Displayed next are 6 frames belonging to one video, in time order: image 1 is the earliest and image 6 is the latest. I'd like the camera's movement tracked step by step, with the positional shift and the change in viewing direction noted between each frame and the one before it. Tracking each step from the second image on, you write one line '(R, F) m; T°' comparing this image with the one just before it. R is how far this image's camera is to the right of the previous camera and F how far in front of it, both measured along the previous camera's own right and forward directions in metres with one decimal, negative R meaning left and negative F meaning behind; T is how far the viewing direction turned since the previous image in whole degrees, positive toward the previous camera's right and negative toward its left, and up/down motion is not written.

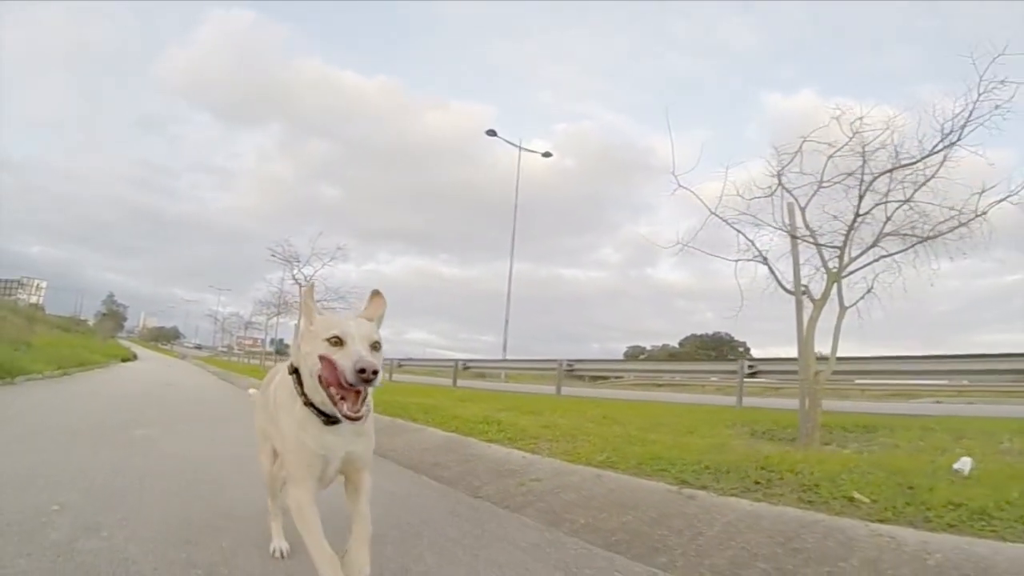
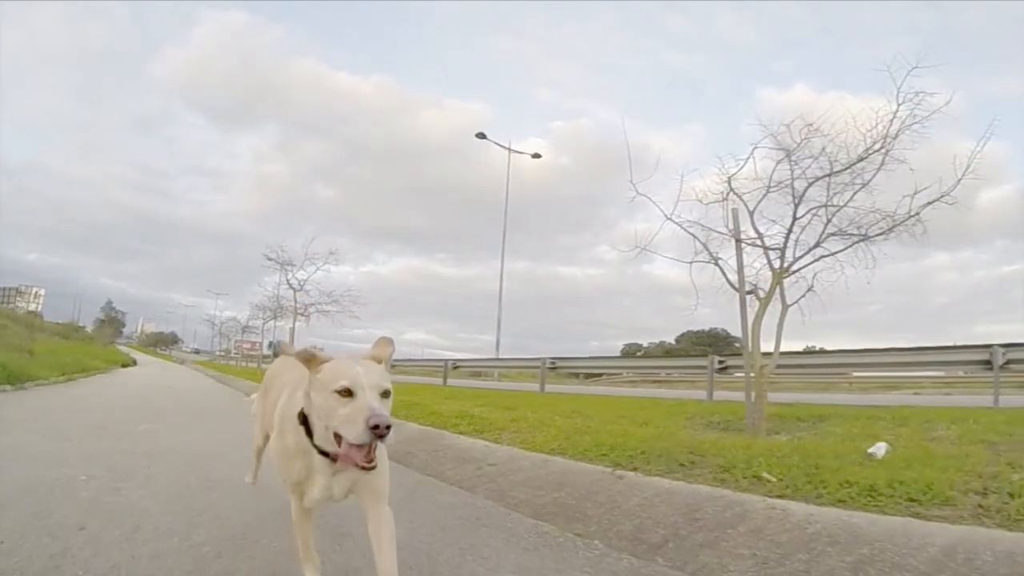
(-0.4, +0.6) m; 0°
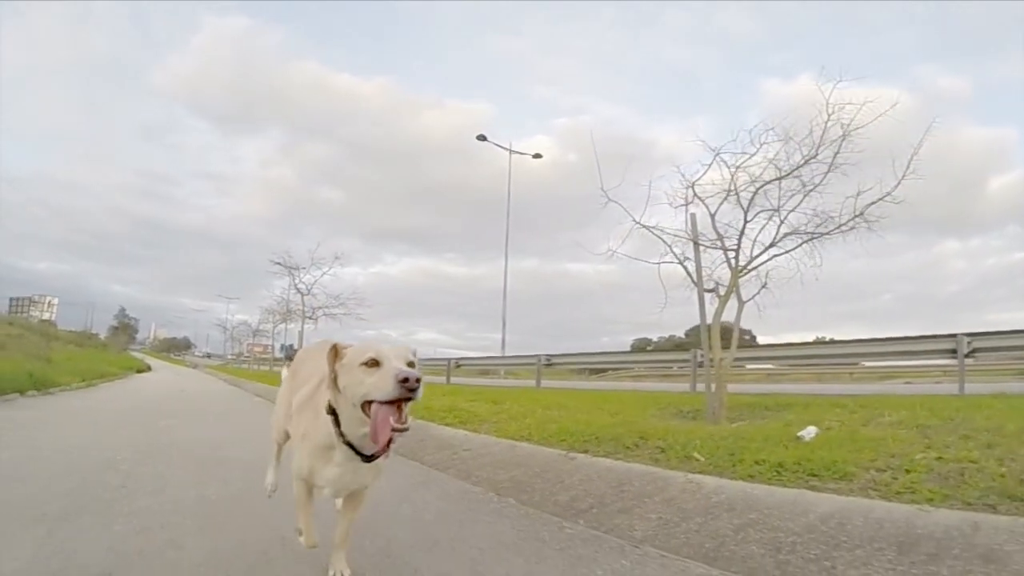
(+0.4, -0.8) m; -1°
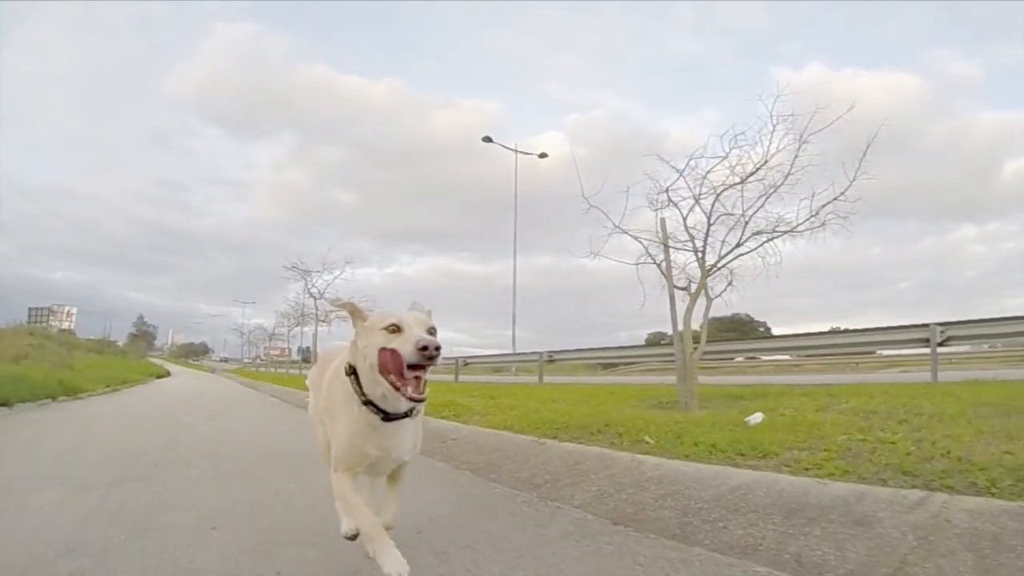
(+0.4, -0.8) m; -1°
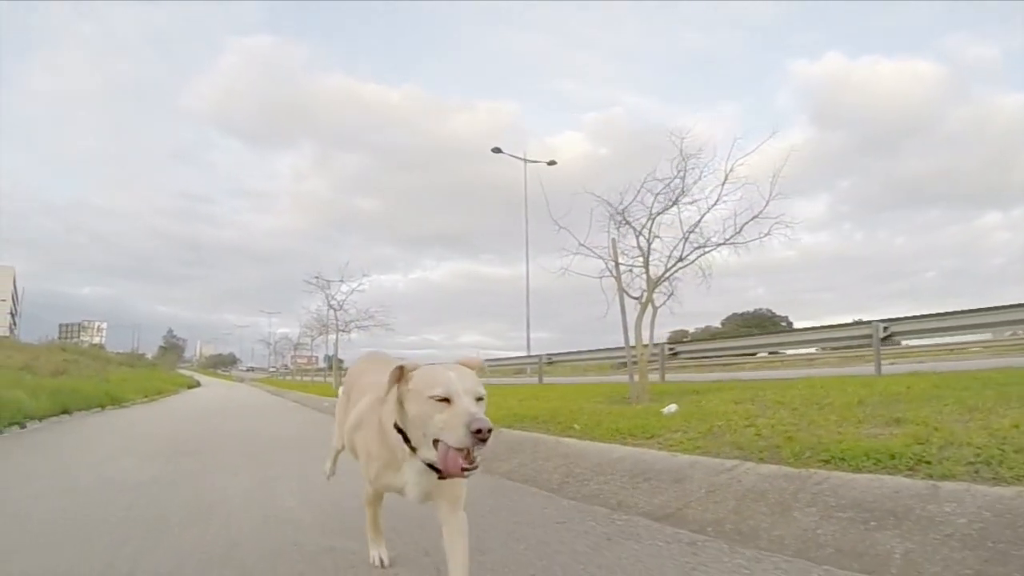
(+0.8, -1.6) m; -2°
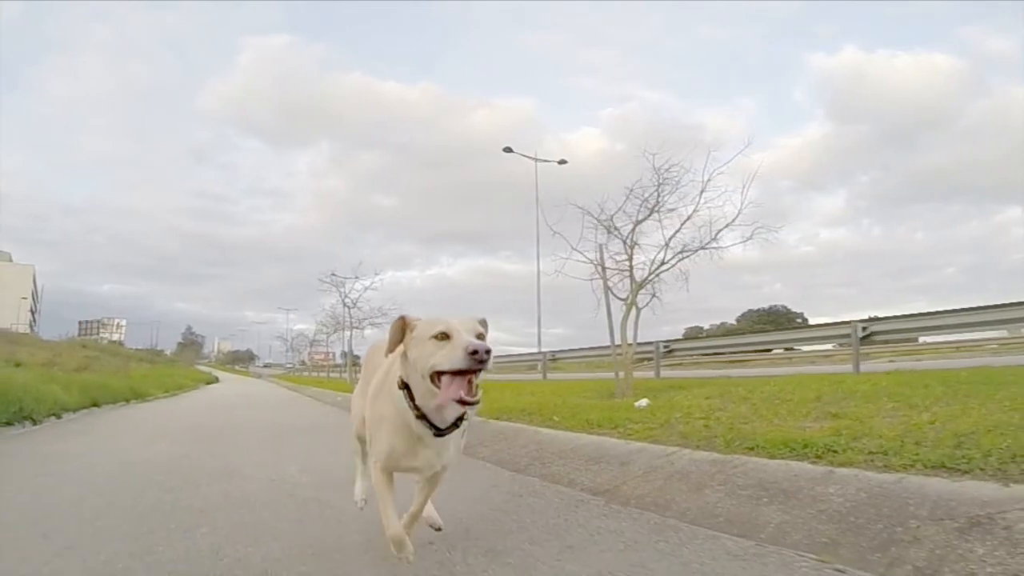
(+0.4, -0.9) m; -1°
